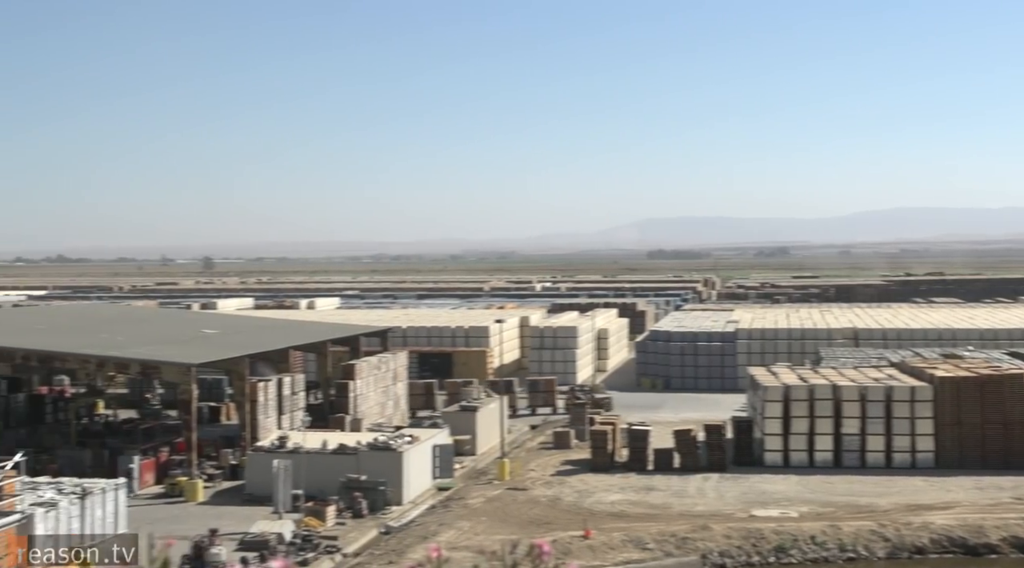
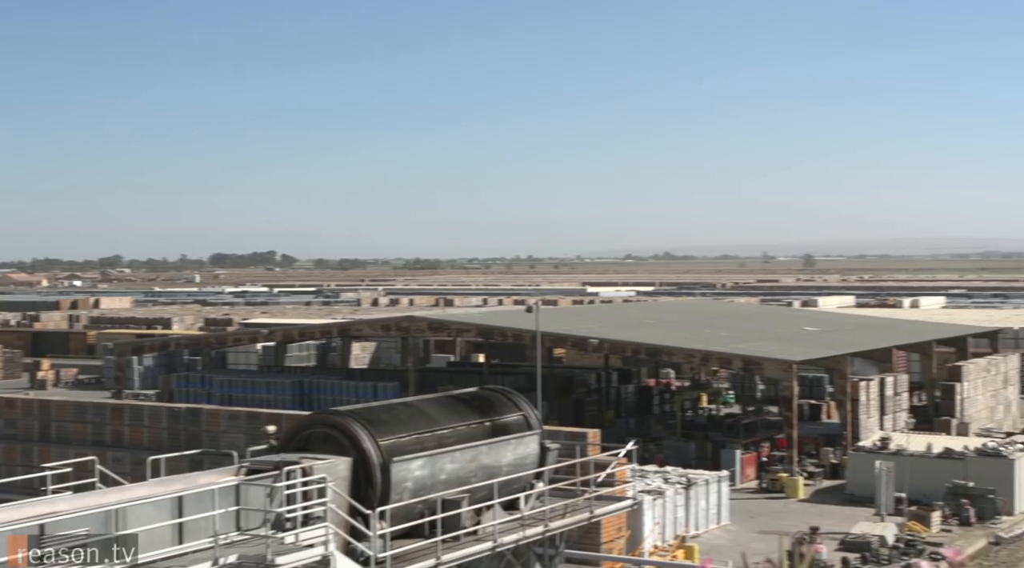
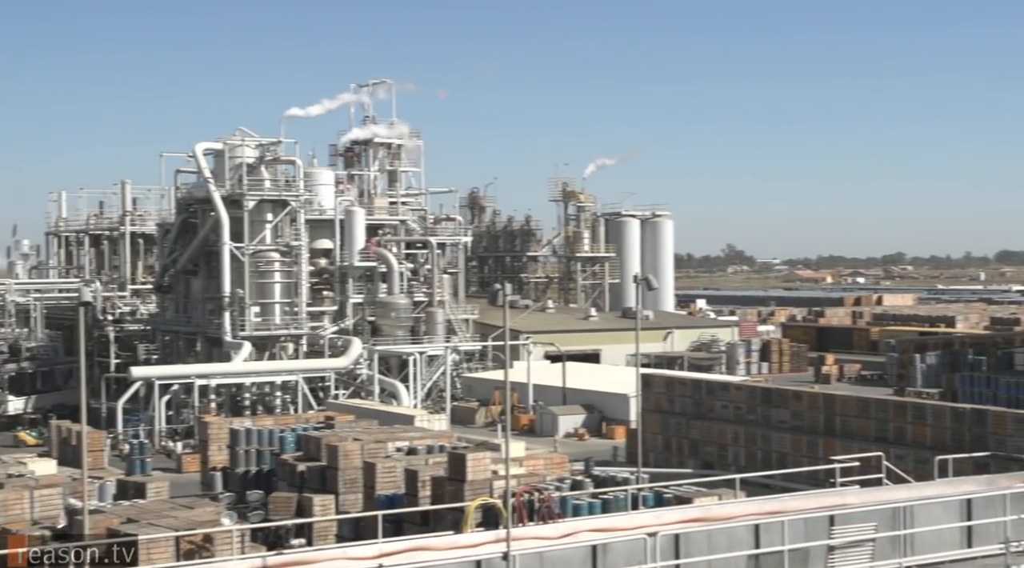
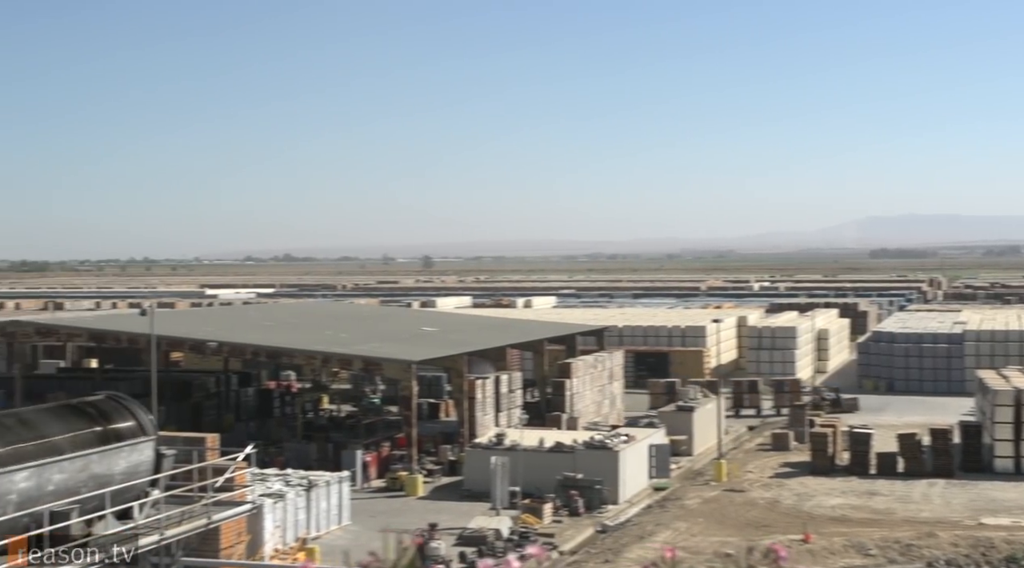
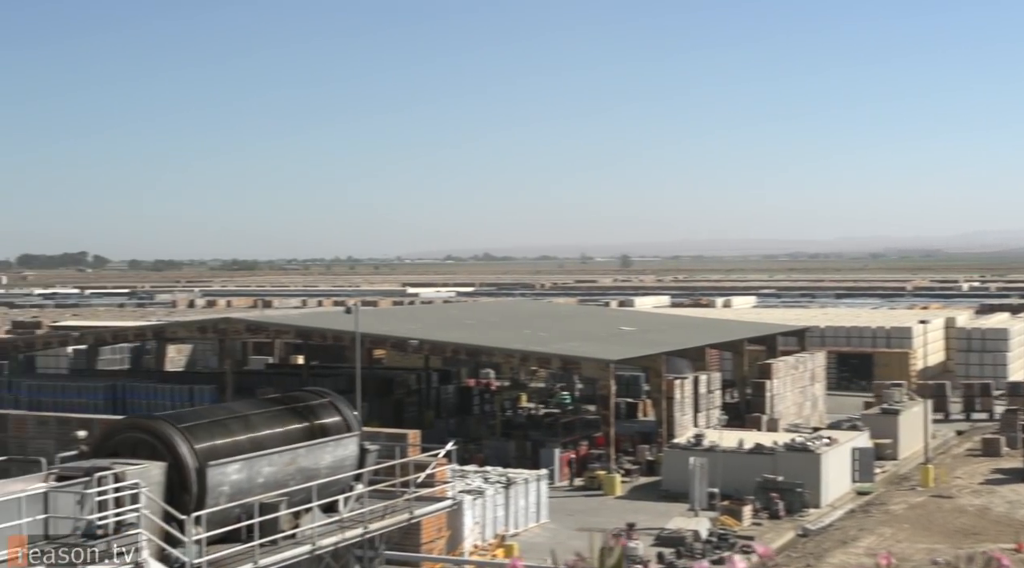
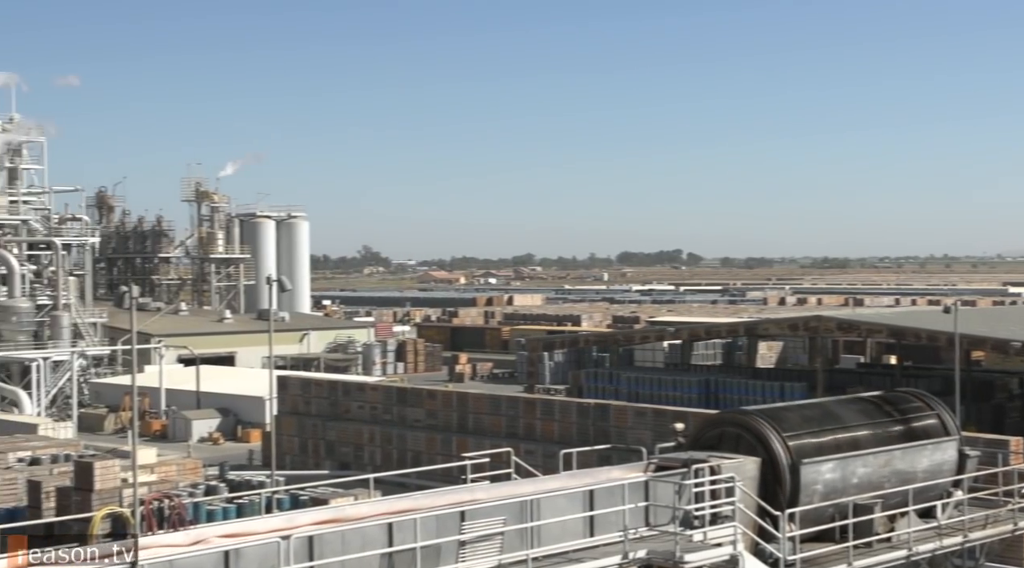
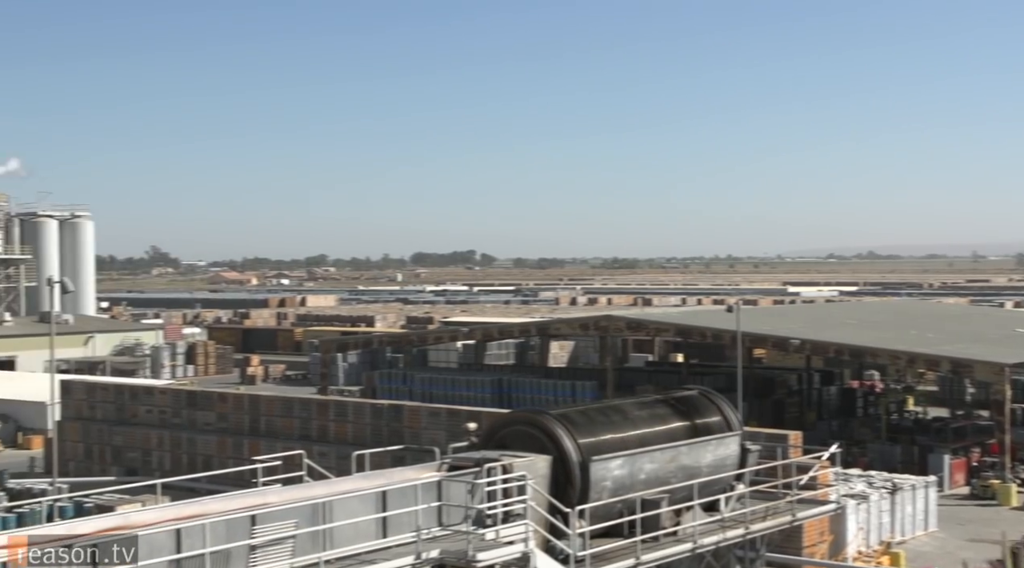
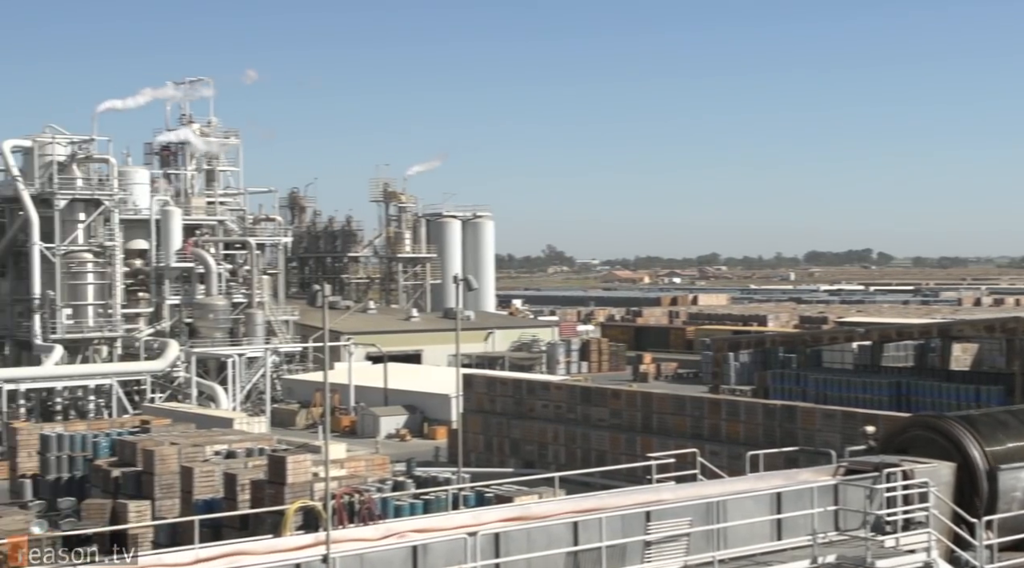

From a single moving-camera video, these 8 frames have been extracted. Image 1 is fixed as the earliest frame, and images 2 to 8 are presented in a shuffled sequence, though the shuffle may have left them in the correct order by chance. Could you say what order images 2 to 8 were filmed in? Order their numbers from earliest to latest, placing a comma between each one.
4, 5, 2, 7, 6, 8, 3
